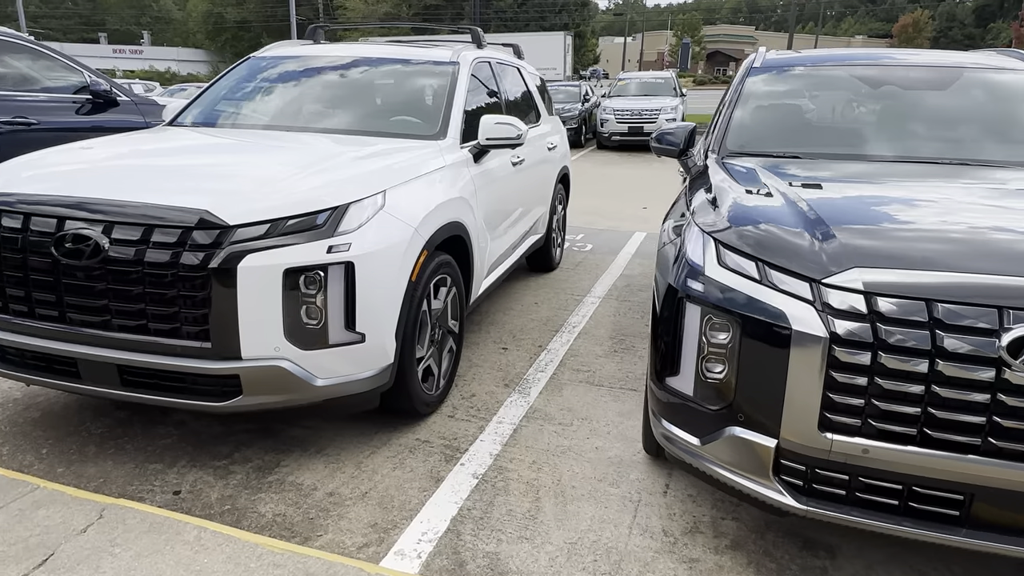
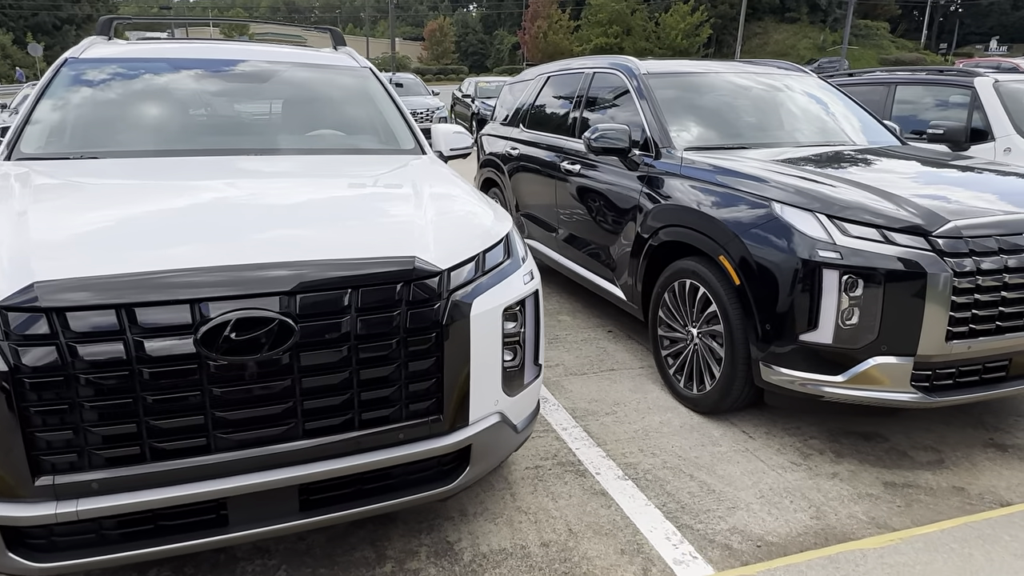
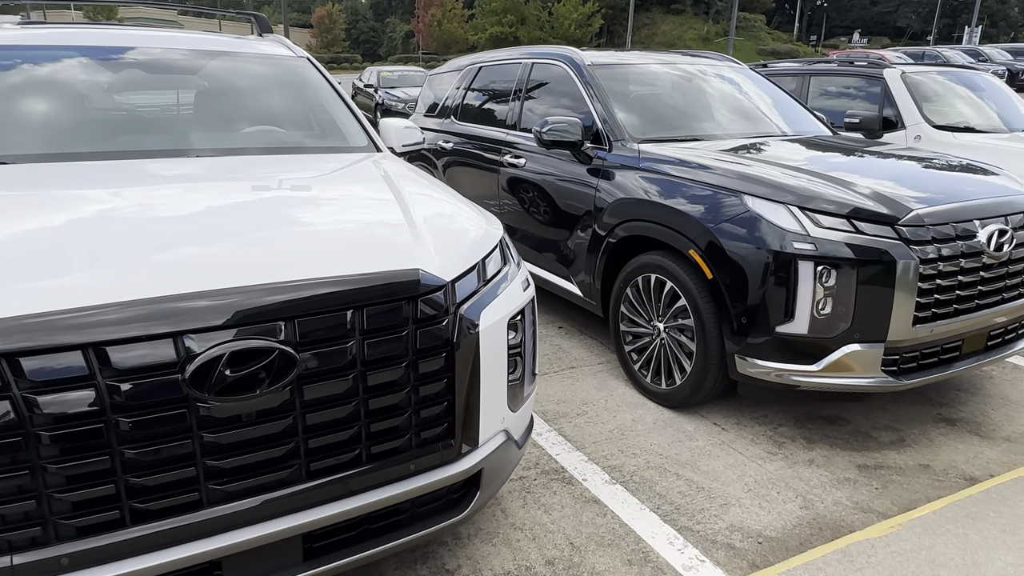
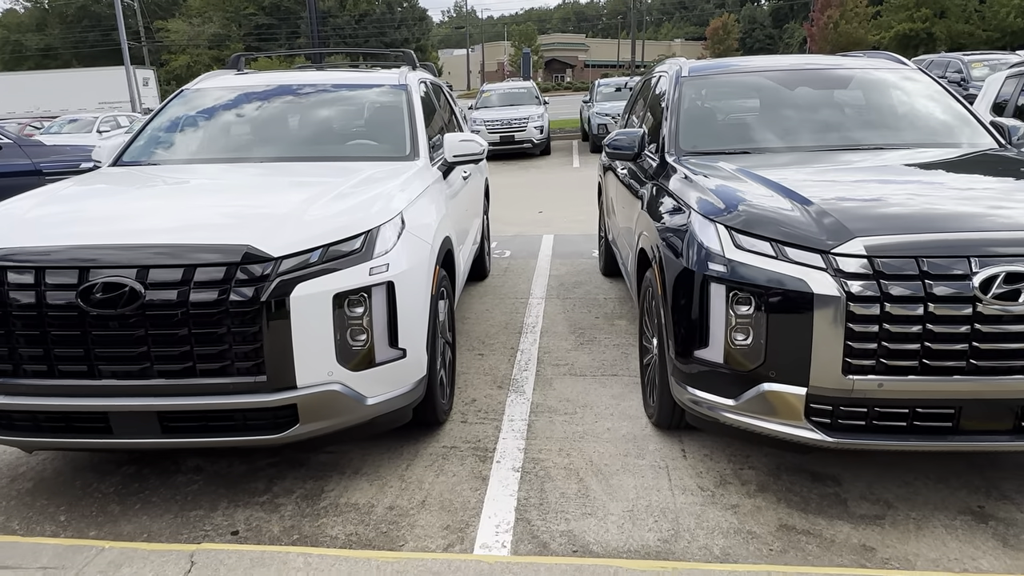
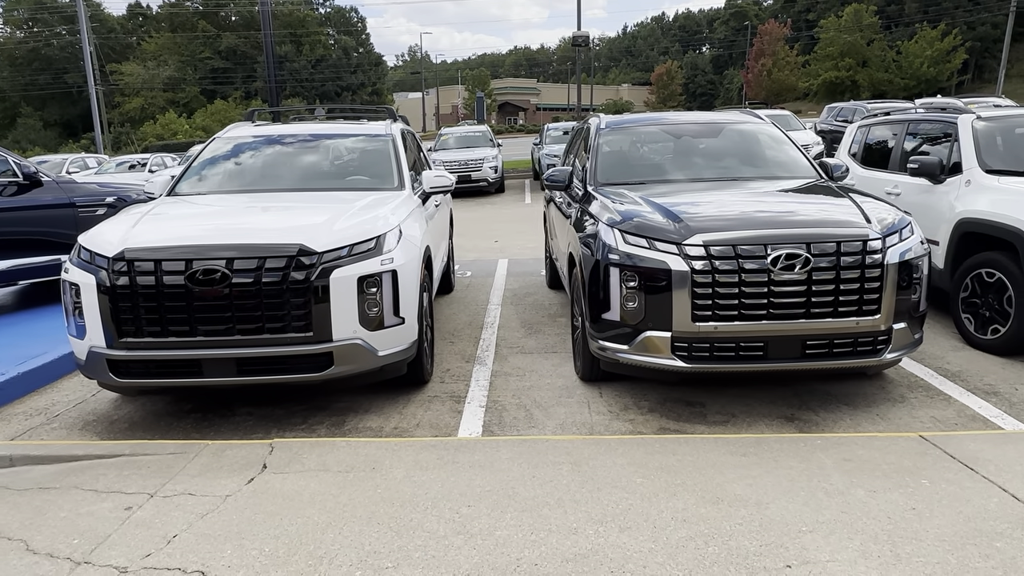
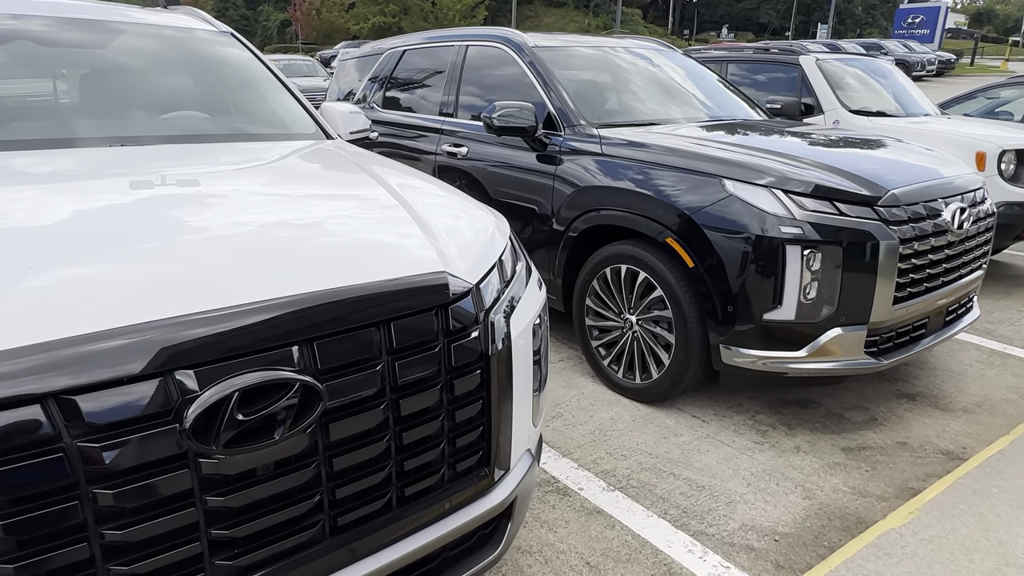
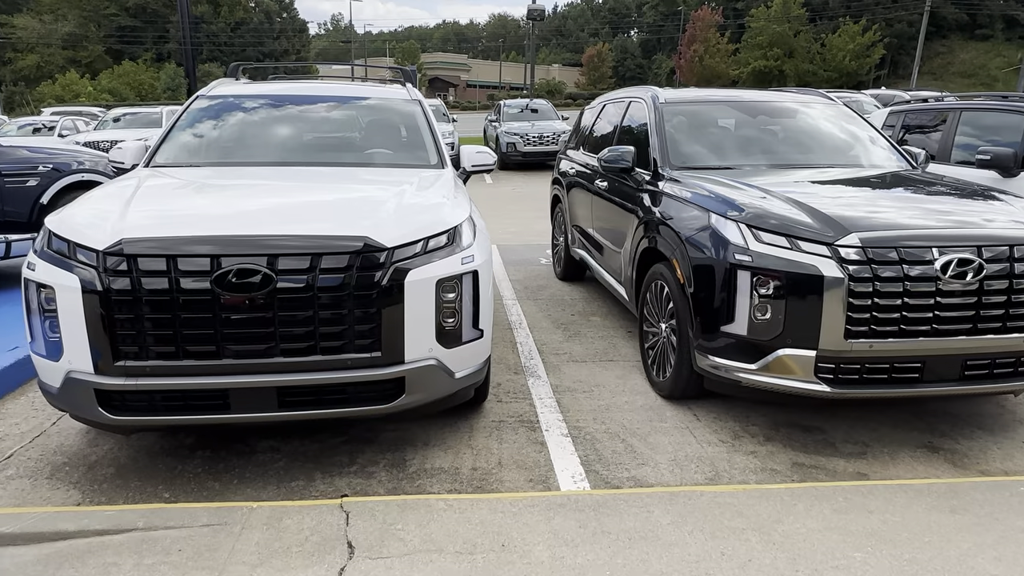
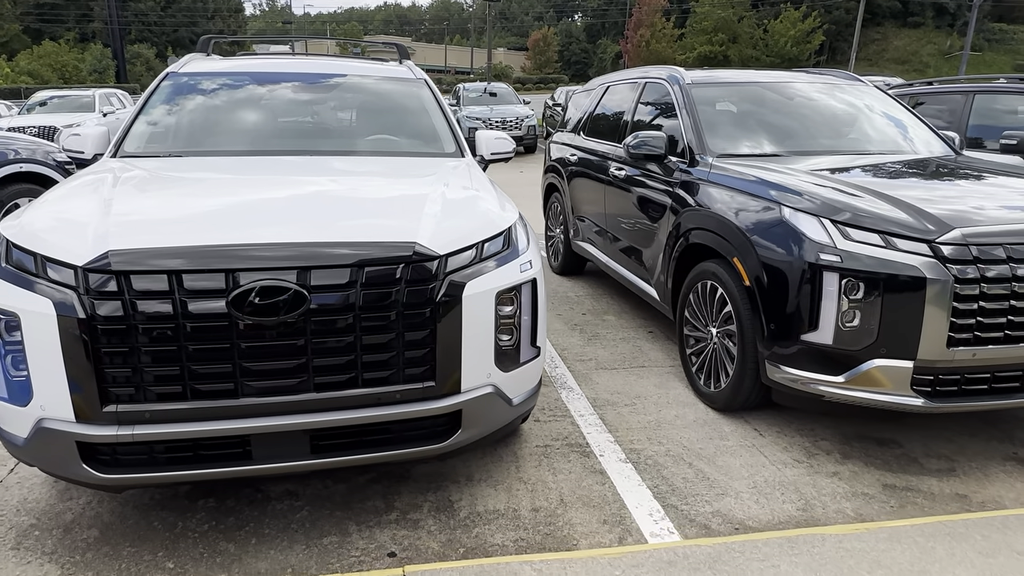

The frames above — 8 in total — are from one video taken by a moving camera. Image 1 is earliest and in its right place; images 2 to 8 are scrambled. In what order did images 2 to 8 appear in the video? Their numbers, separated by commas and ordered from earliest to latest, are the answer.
4, 5, 7, 8, 2, 3, 6
